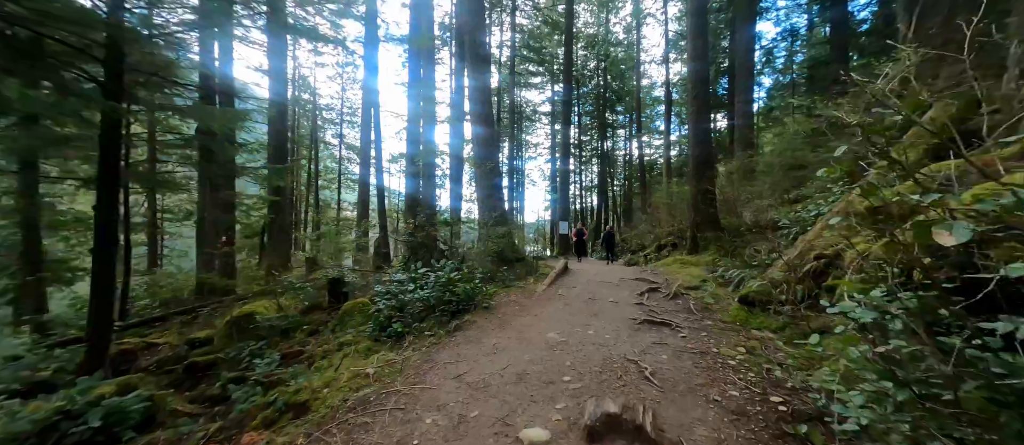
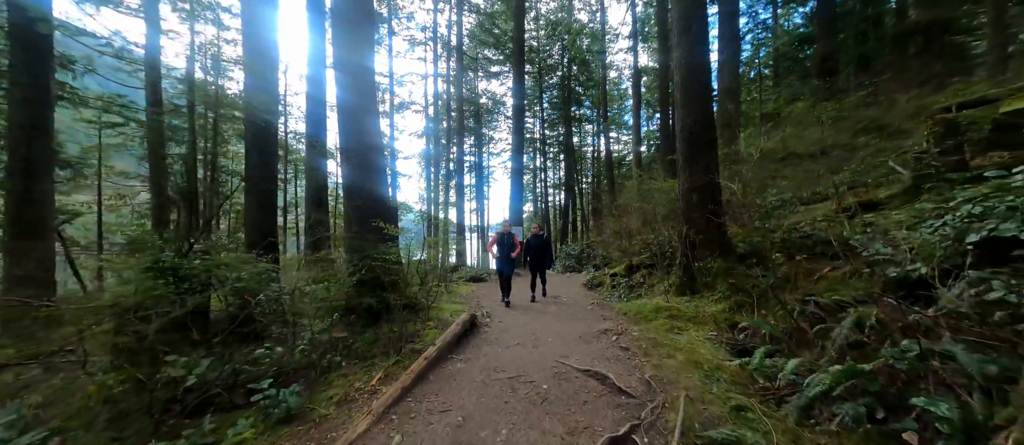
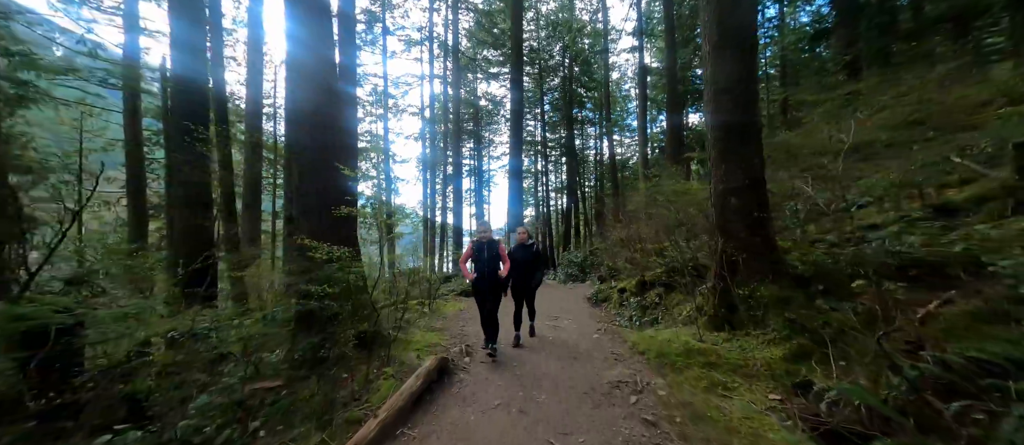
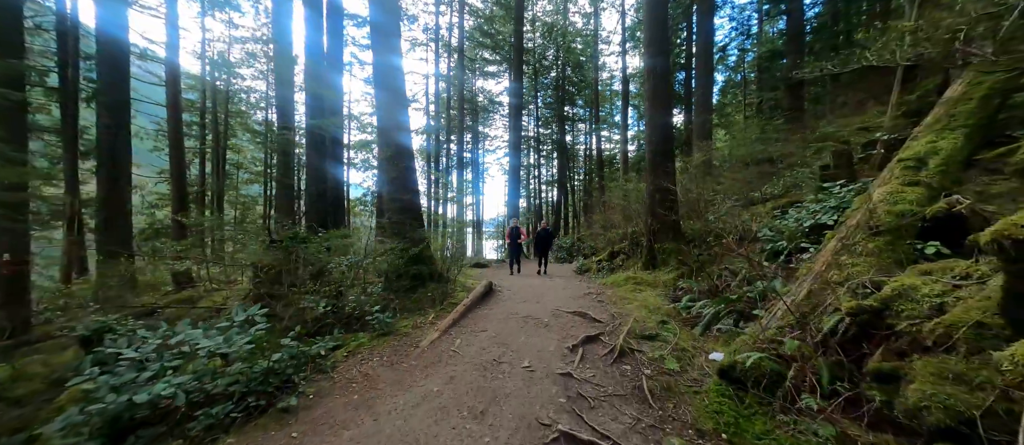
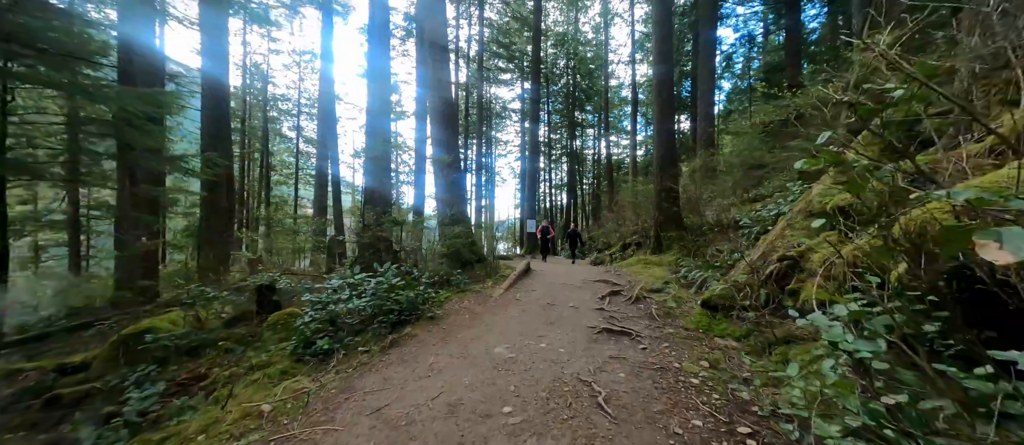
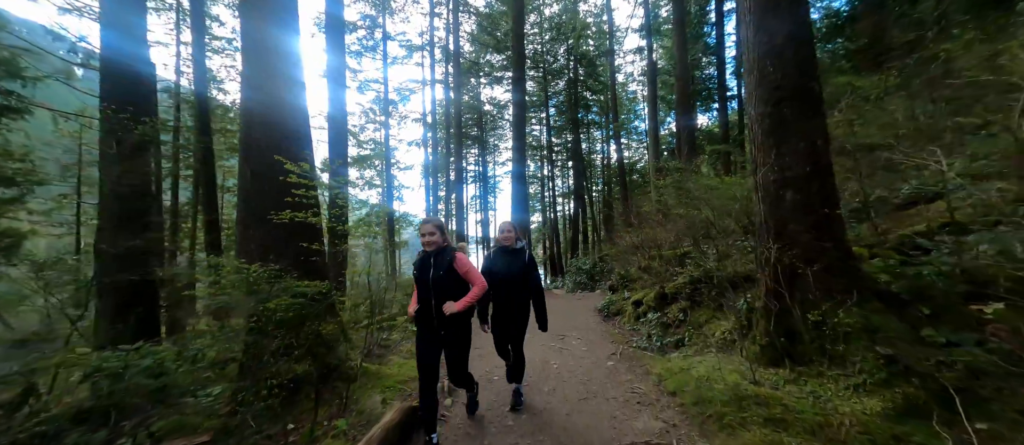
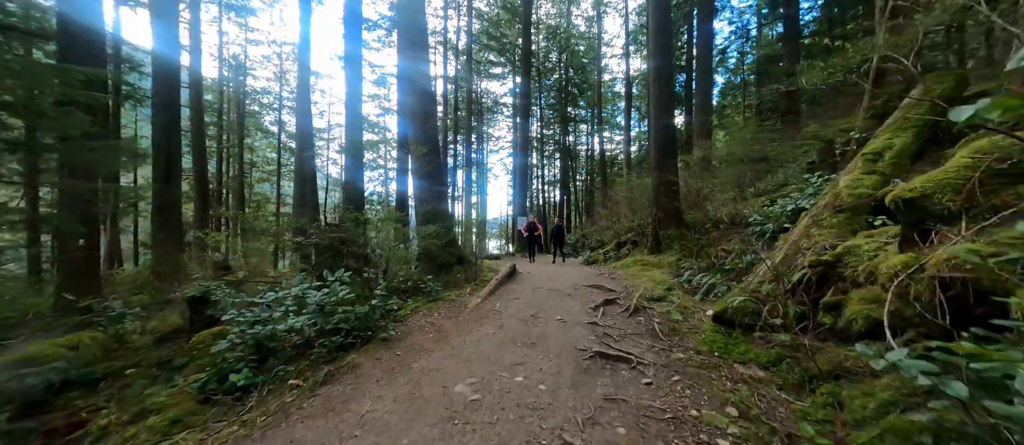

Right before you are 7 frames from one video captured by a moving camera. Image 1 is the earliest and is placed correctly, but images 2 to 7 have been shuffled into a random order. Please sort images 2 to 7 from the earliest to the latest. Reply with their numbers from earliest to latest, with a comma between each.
5, 7, 4, 2, 3, 6
